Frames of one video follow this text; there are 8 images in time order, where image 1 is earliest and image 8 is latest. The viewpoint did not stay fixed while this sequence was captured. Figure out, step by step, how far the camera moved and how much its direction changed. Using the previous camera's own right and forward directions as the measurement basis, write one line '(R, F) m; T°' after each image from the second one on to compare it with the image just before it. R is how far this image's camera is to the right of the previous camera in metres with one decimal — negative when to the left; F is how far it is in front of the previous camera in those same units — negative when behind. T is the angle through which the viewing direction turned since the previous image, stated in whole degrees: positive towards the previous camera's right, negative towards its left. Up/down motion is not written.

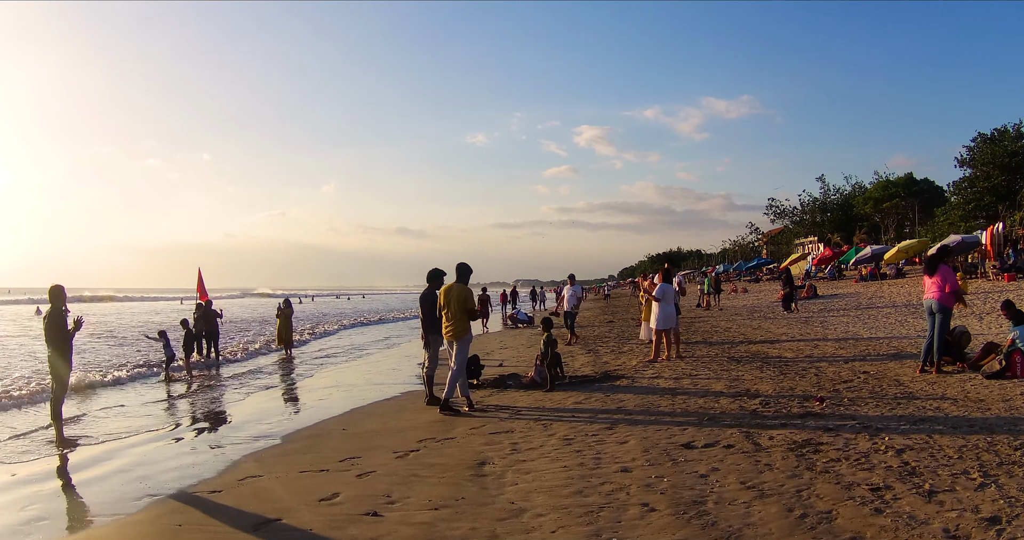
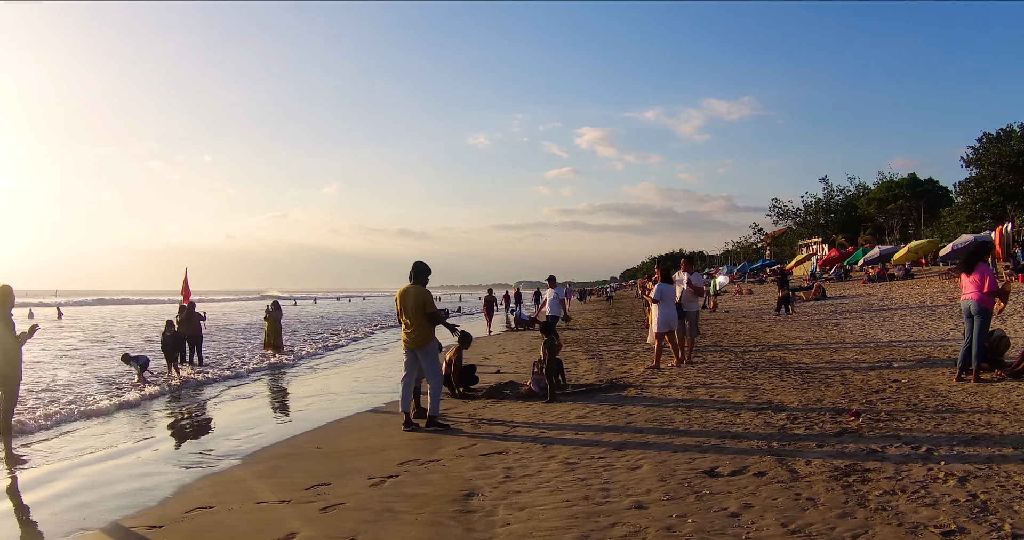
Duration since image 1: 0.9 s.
(+0.1, +0.8) m; 0°
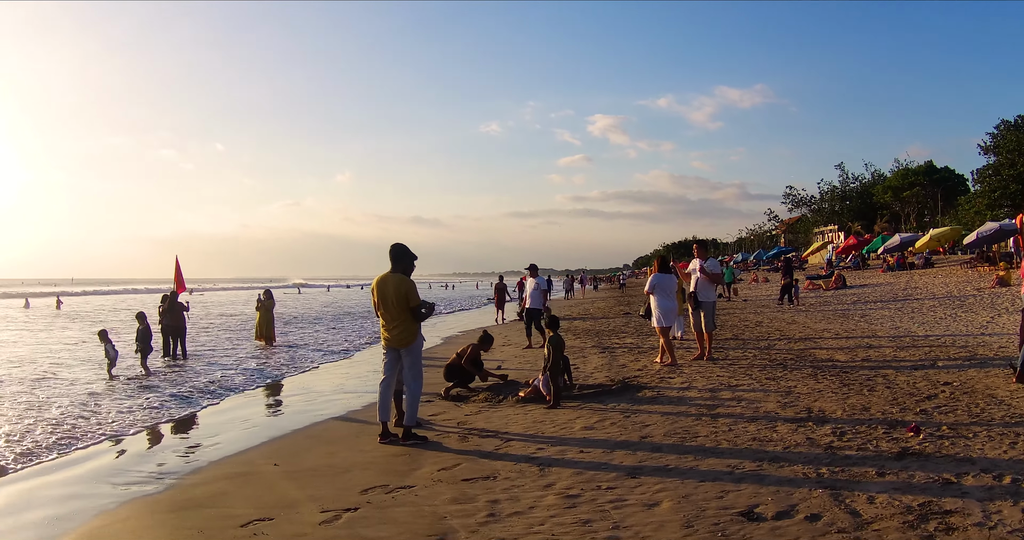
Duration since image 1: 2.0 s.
(+0.2, +1.0) m; -1°
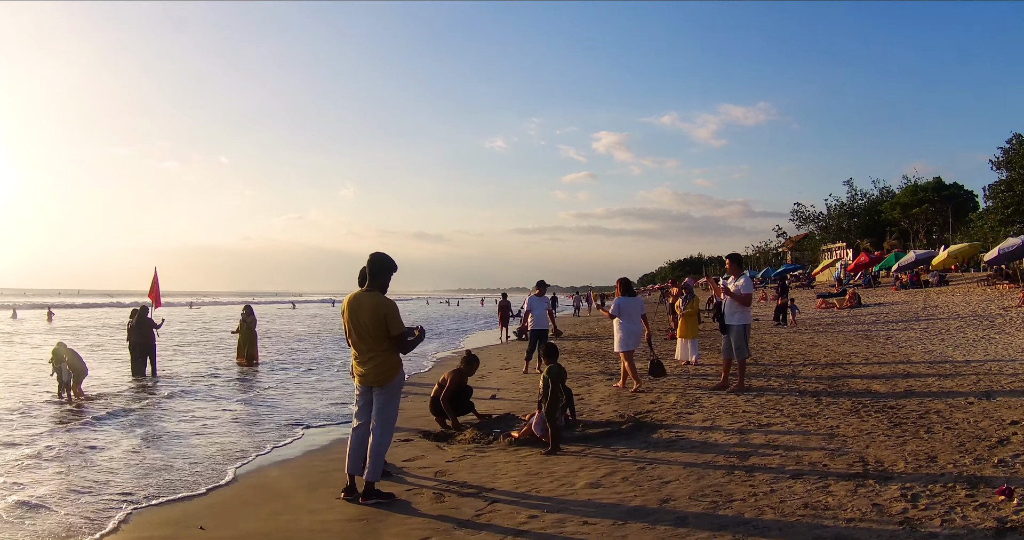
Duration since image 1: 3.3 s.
(+0.1, +1.1) m; -1°
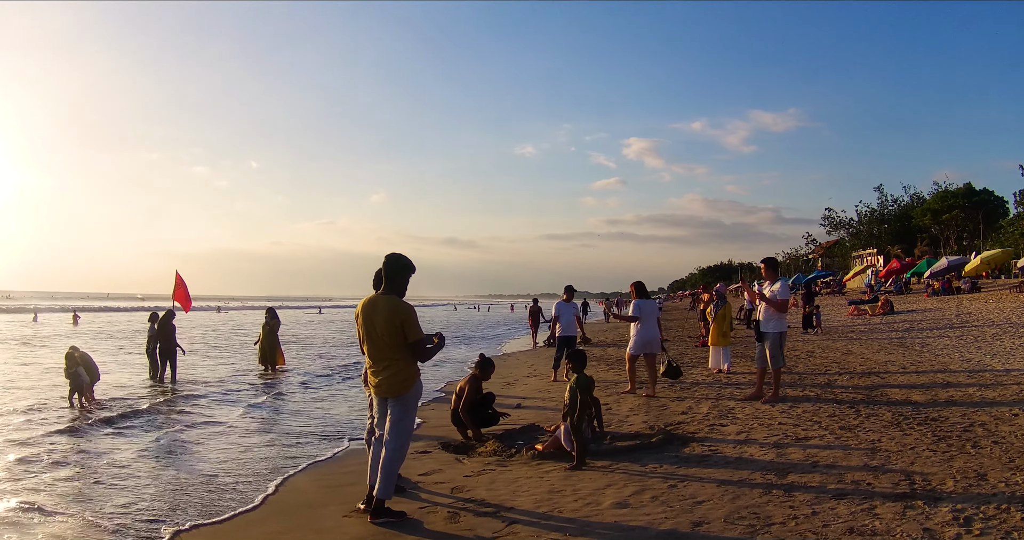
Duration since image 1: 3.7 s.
(0.0, +0.2) m; -2°
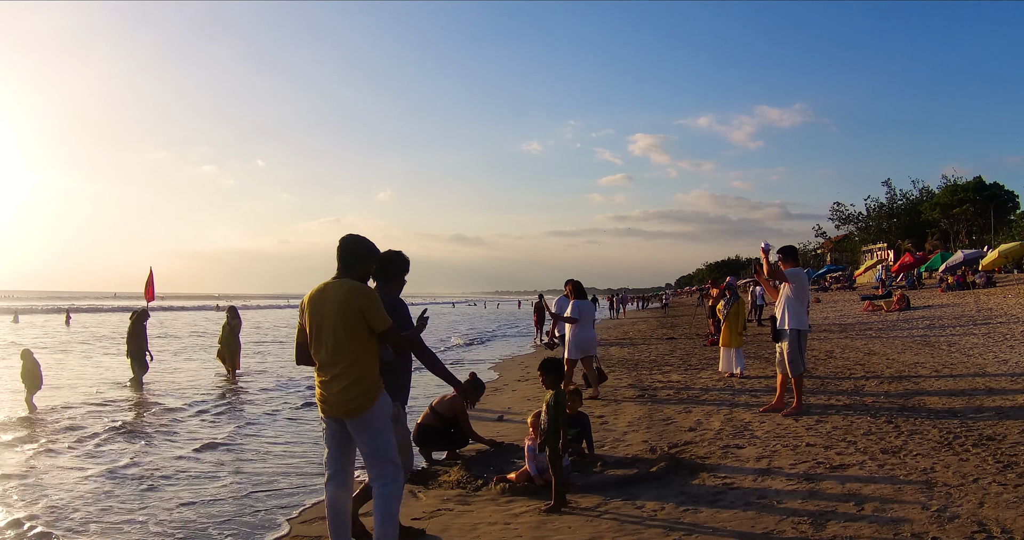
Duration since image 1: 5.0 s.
(+0.3, +1.1) m; -1°
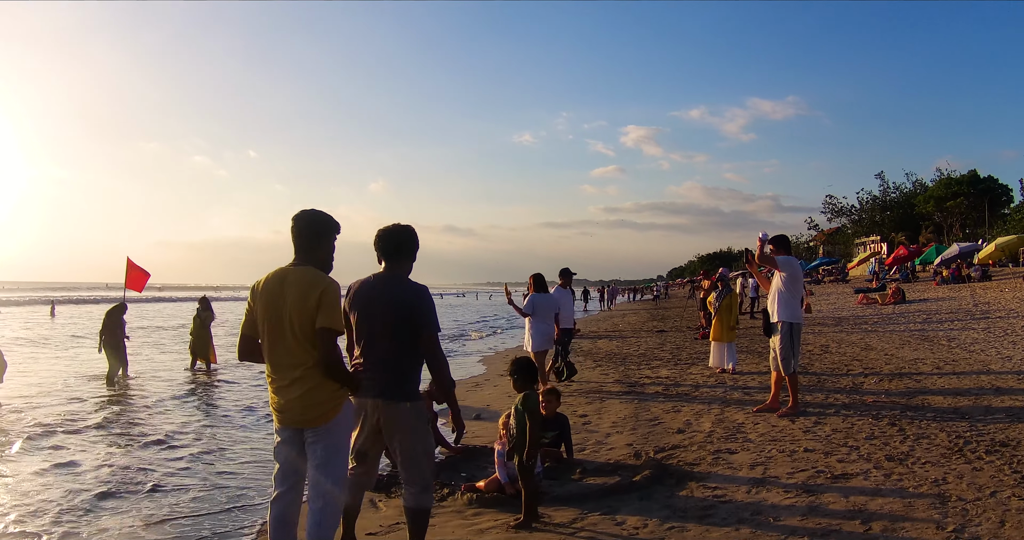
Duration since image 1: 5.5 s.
(+0.2, +0.5) m; 0°
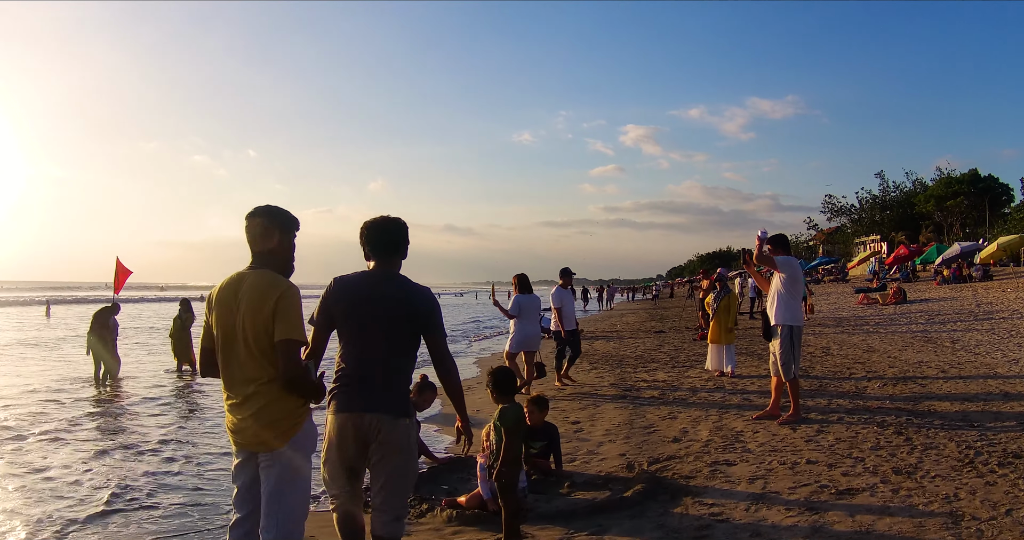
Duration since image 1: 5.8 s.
(+0.1, +0.3) m; 0°
